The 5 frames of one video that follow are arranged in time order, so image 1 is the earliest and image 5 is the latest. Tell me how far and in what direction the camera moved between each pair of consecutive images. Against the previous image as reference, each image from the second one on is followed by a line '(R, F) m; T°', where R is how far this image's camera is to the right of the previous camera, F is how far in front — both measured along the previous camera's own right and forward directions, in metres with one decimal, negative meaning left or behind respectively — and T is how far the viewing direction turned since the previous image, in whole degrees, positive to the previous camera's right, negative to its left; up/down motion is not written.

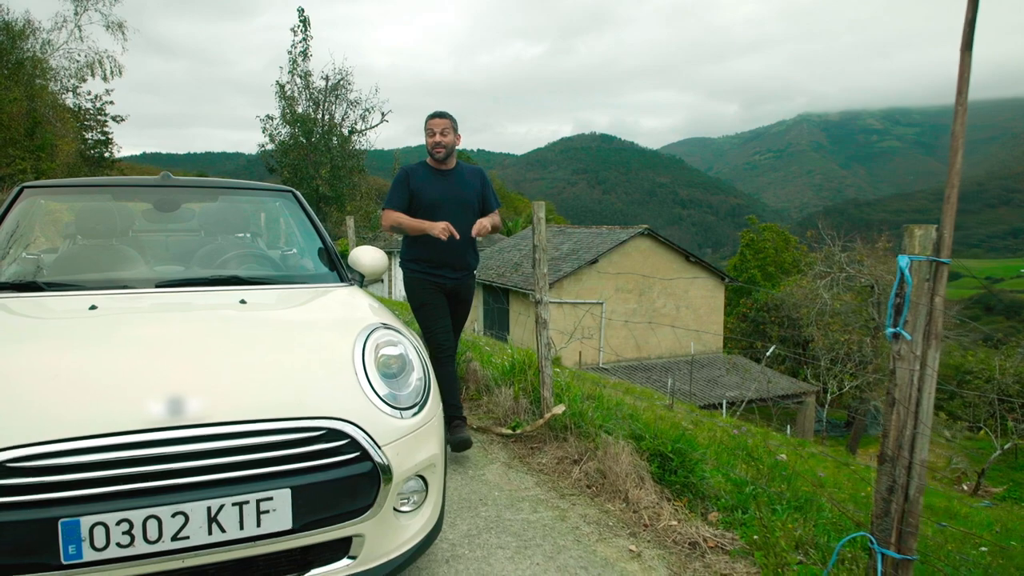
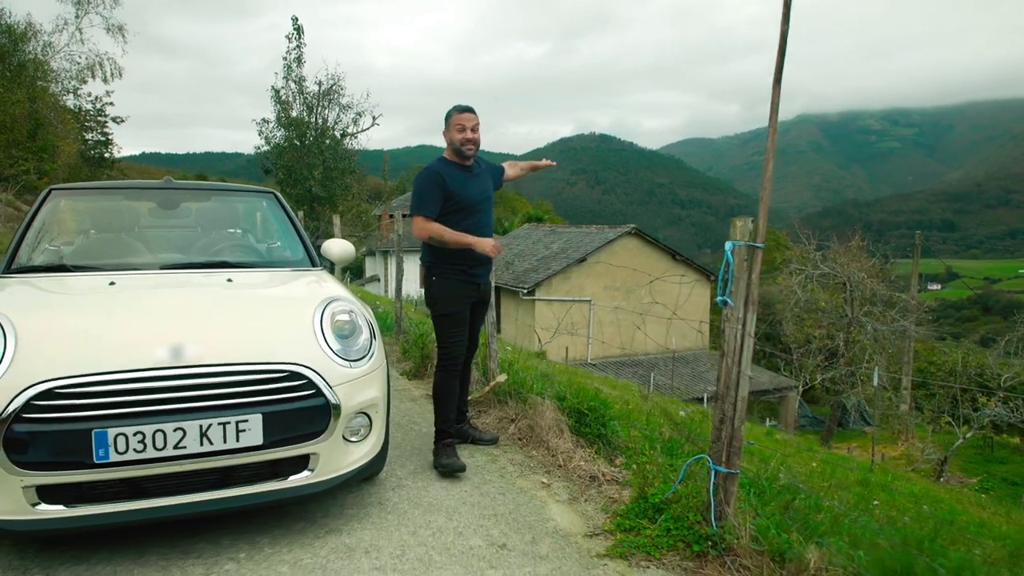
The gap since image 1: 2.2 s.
(+0.3, -0.6) m; 0°
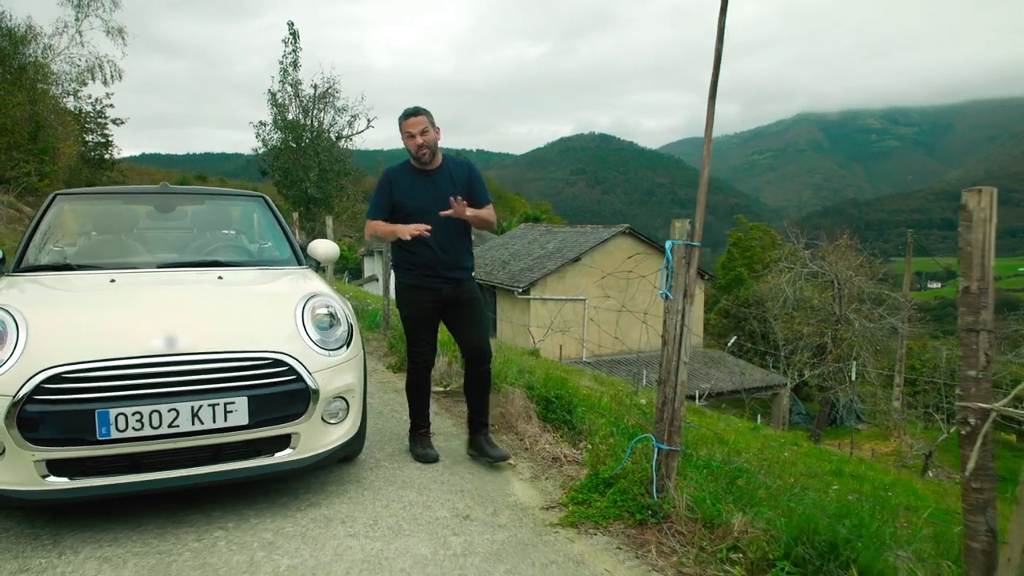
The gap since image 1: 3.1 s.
(+0.2, -0.3) m; 0°
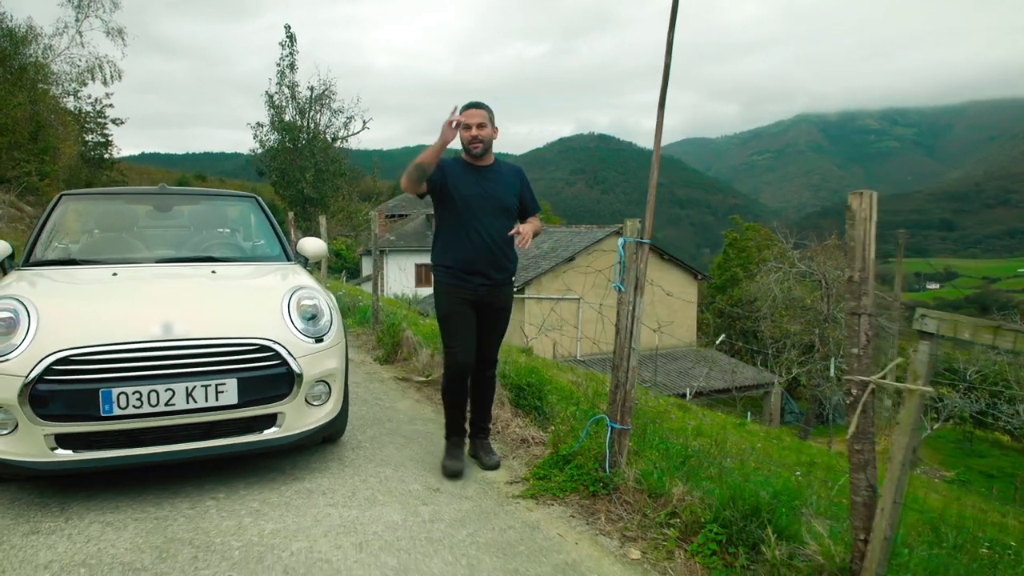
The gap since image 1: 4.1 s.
(+0.2, -0.3) m; 0°
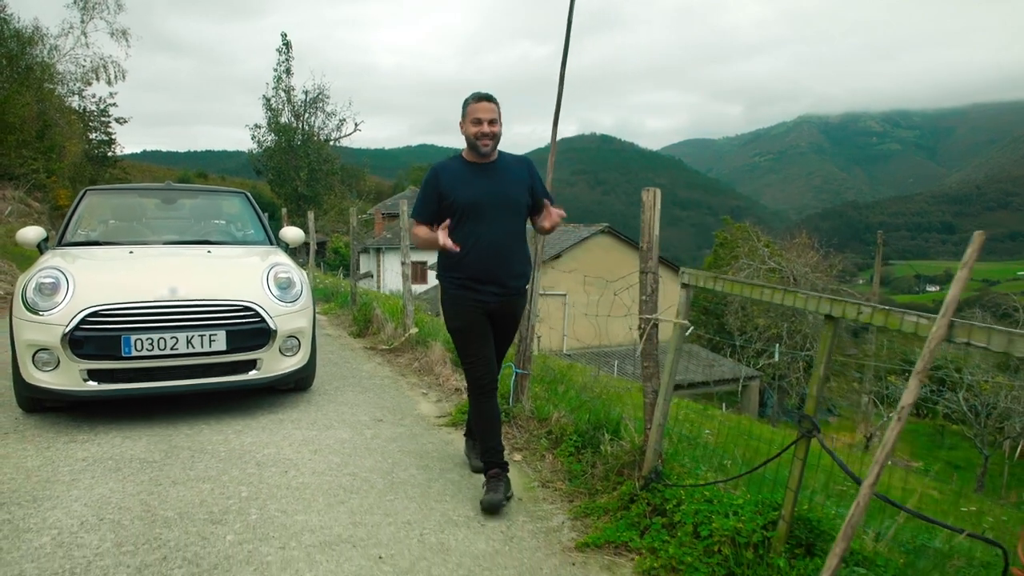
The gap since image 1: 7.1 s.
(+0.5, -1.0) m; 0°
